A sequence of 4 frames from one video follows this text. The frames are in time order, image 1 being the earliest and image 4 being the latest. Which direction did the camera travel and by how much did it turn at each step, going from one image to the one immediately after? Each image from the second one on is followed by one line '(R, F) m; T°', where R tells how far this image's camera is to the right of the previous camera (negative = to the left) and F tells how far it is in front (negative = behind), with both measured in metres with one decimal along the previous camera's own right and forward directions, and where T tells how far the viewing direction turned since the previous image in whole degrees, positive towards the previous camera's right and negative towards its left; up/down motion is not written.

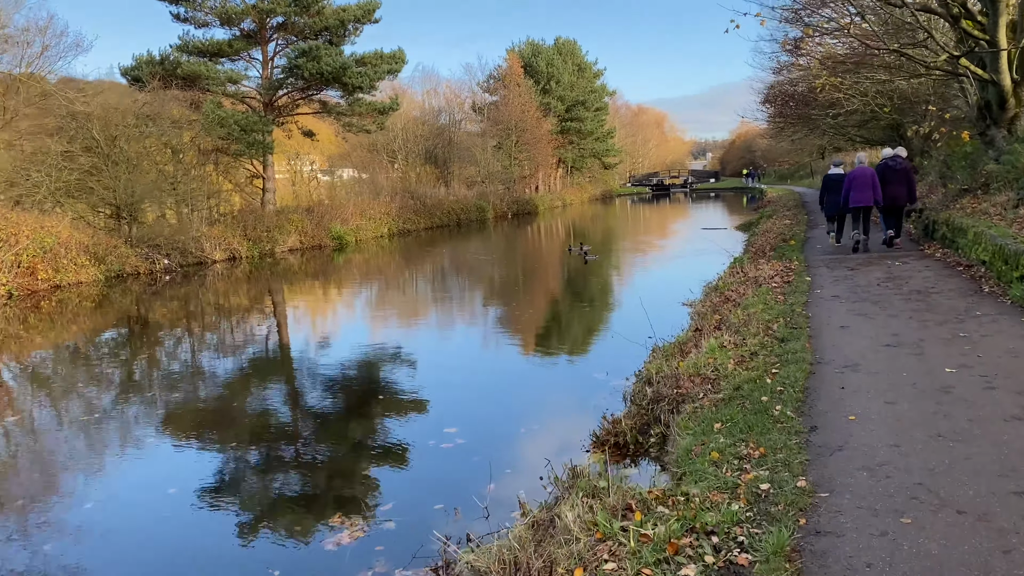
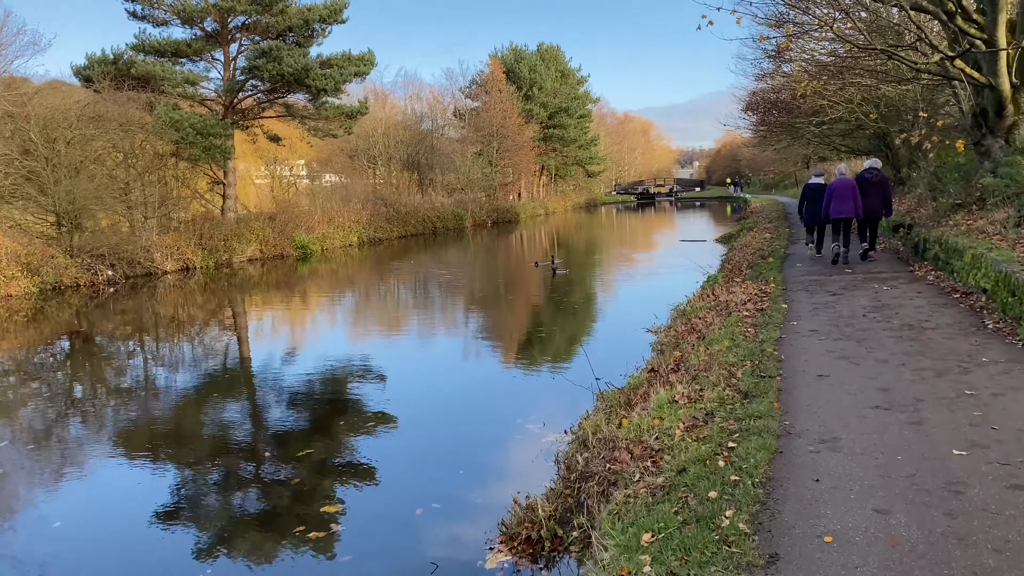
(+0.5, +0.8) m; +1°
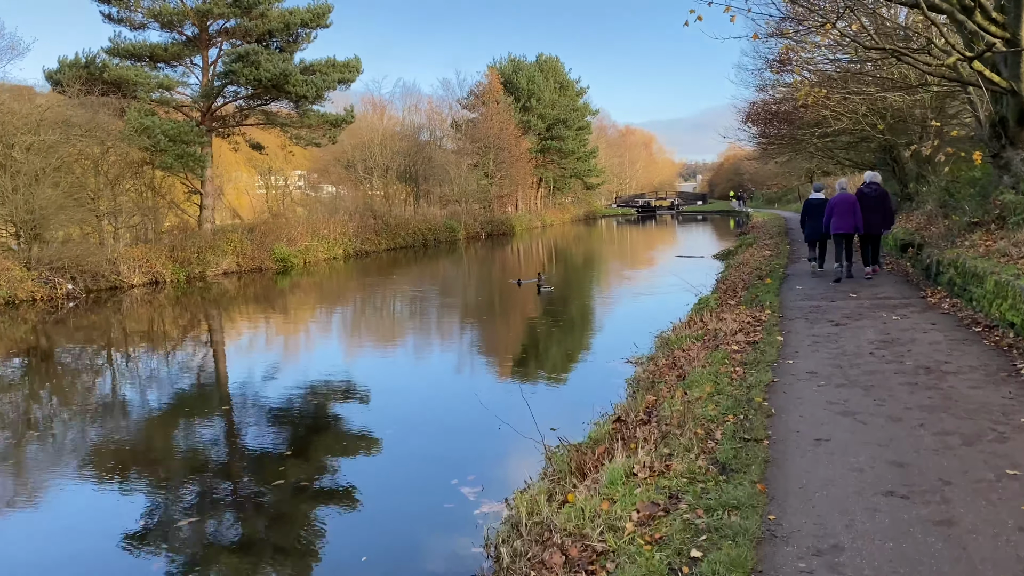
(+0.4, +0.8) m; 0°
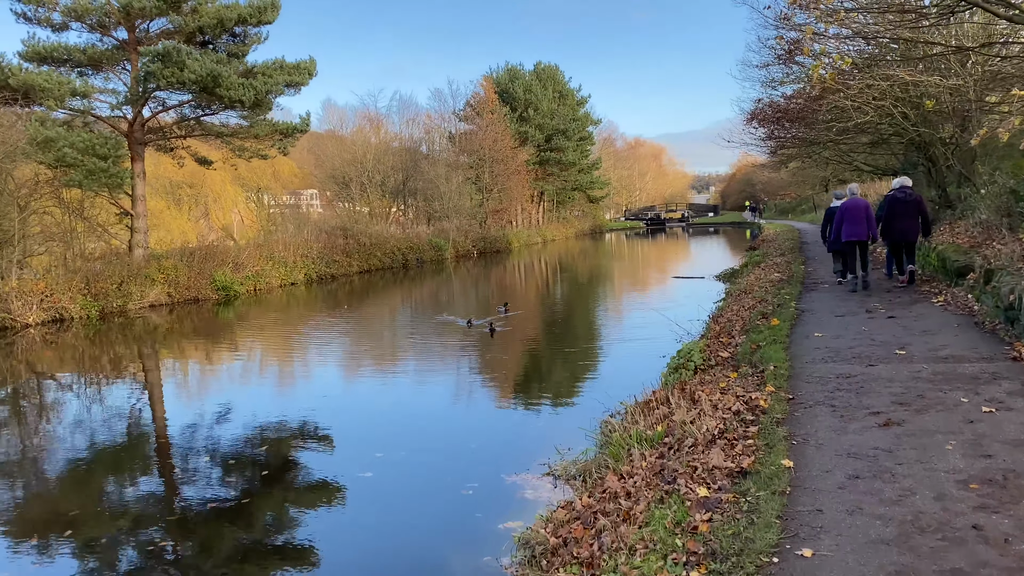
(+1.0, +2.3) m; -1°
